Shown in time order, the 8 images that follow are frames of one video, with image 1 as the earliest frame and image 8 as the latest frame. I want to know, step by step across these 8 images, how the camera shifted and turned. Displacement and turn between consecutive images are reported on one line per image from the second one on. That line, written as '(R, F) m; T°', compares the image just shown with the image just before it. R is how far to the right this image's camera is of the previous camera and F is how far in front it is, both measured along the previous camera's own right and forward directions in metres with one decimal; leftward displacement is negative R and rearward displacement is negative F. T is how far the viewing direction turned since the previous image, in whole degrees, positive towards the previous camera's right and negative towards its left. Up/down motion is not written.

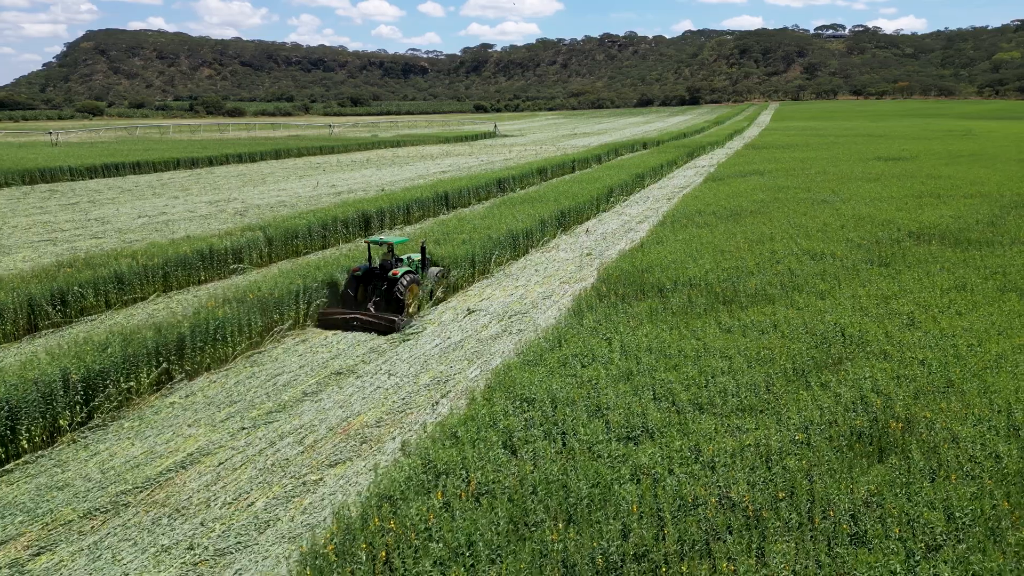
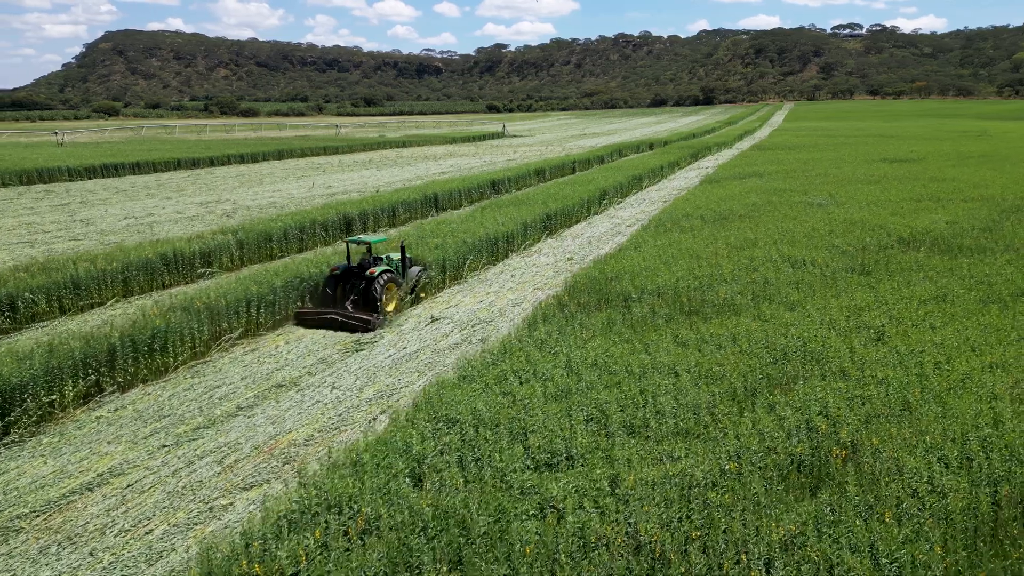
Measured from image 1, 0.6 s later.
(+0.8, +0.4) m; -1°
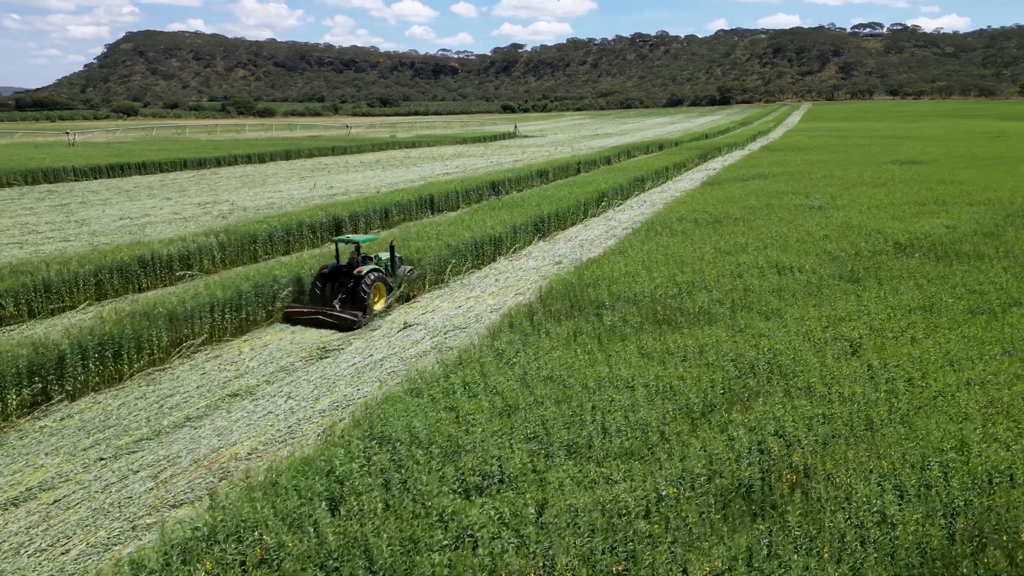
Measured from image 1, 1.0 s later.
(+0.6, +0.3) m; -1°
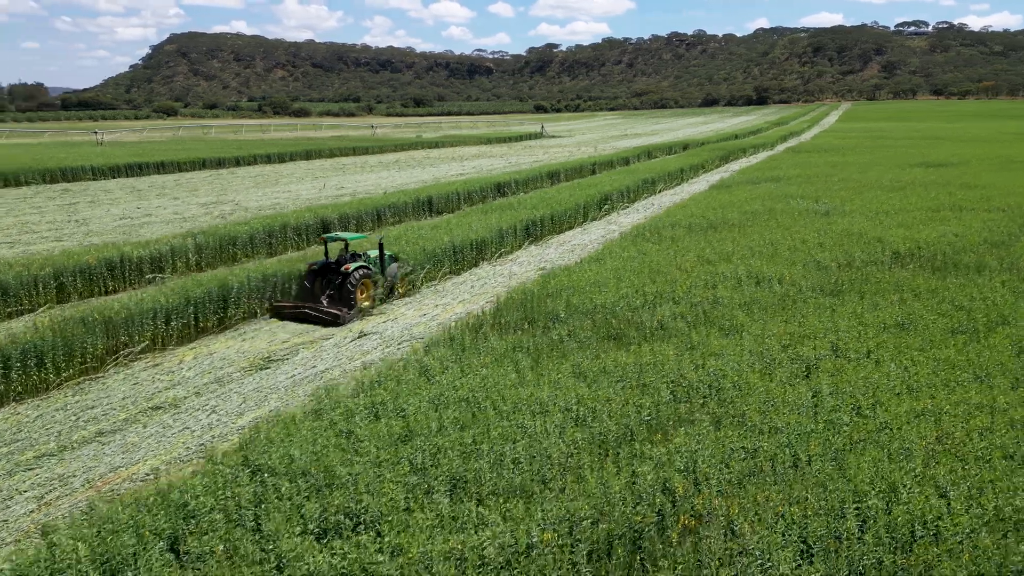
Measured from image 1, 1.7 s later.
(+1.1, +0.5) m; -3°
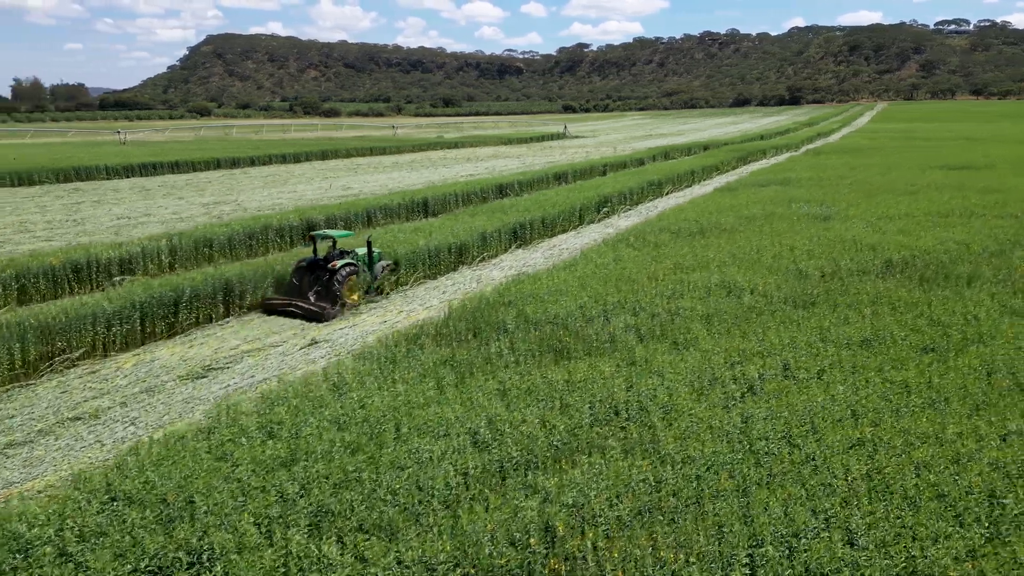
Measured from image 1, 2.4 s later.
(+1.0, +0.4) m; -2°
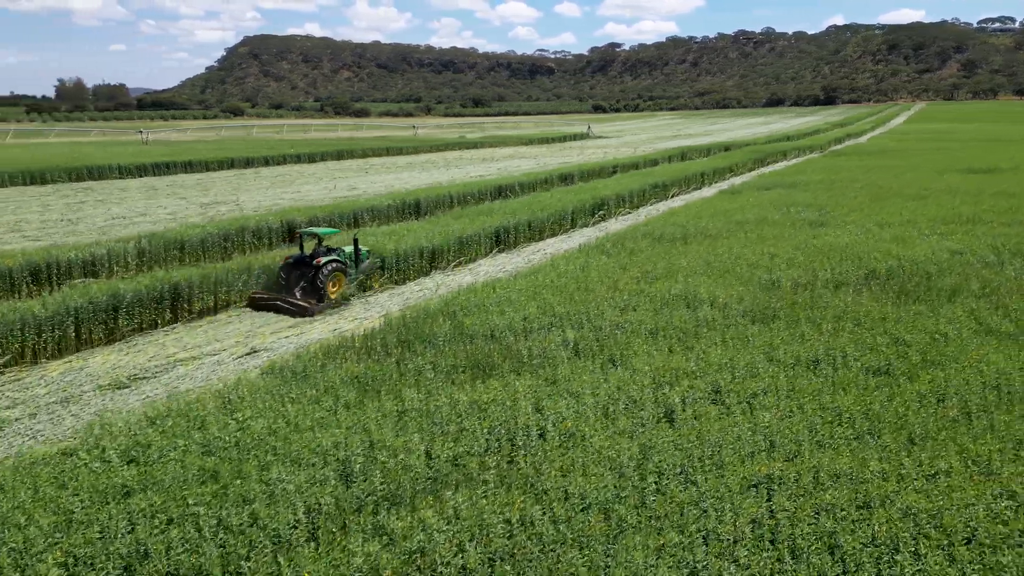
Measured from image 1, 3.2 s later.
(+1.1, +0.5) m; -2°
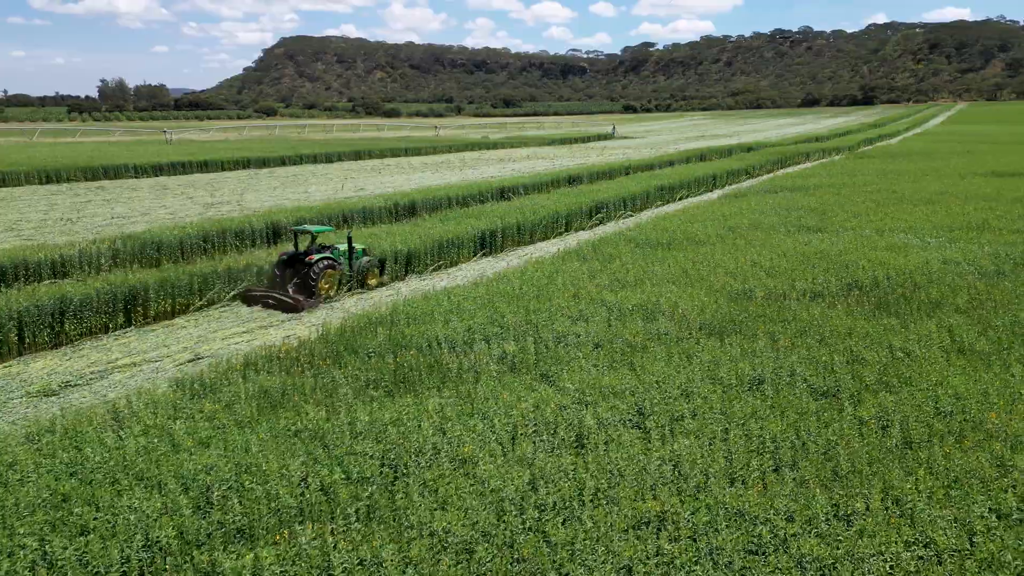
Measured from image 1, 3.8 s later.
(+1.0, +0.4) m; -2°
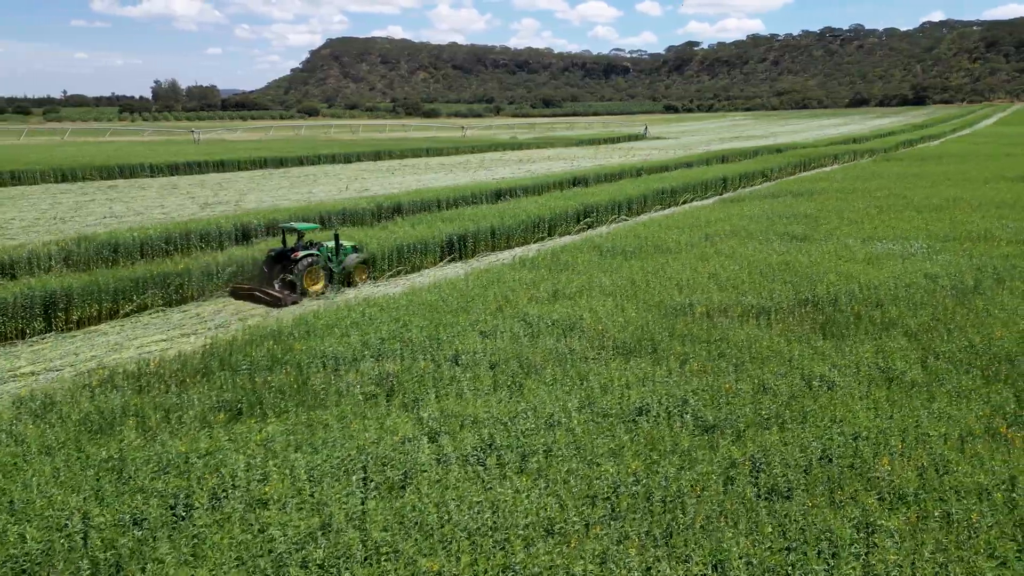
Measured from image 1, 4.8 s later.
(+1.6, +0.6) m; -3°
